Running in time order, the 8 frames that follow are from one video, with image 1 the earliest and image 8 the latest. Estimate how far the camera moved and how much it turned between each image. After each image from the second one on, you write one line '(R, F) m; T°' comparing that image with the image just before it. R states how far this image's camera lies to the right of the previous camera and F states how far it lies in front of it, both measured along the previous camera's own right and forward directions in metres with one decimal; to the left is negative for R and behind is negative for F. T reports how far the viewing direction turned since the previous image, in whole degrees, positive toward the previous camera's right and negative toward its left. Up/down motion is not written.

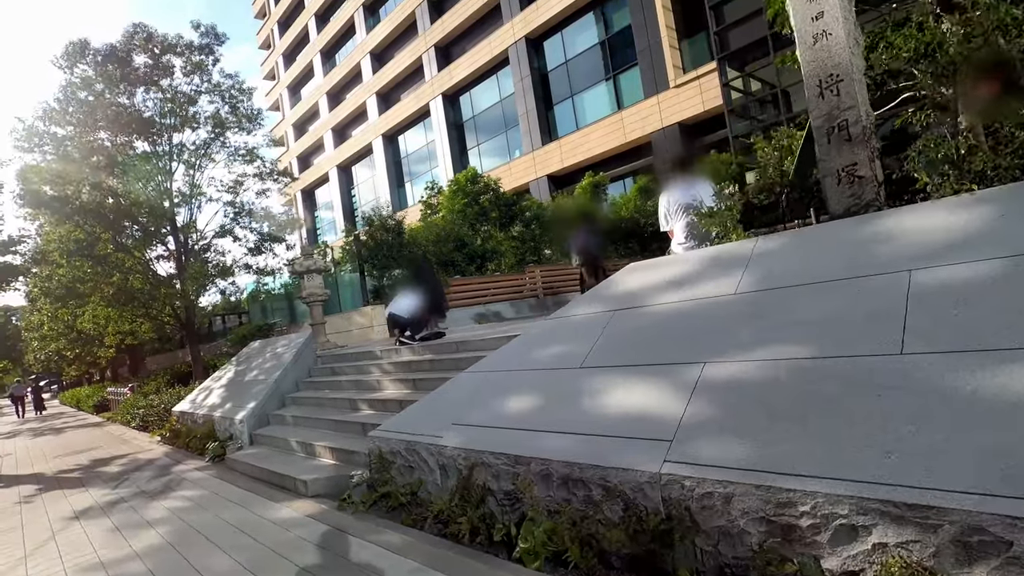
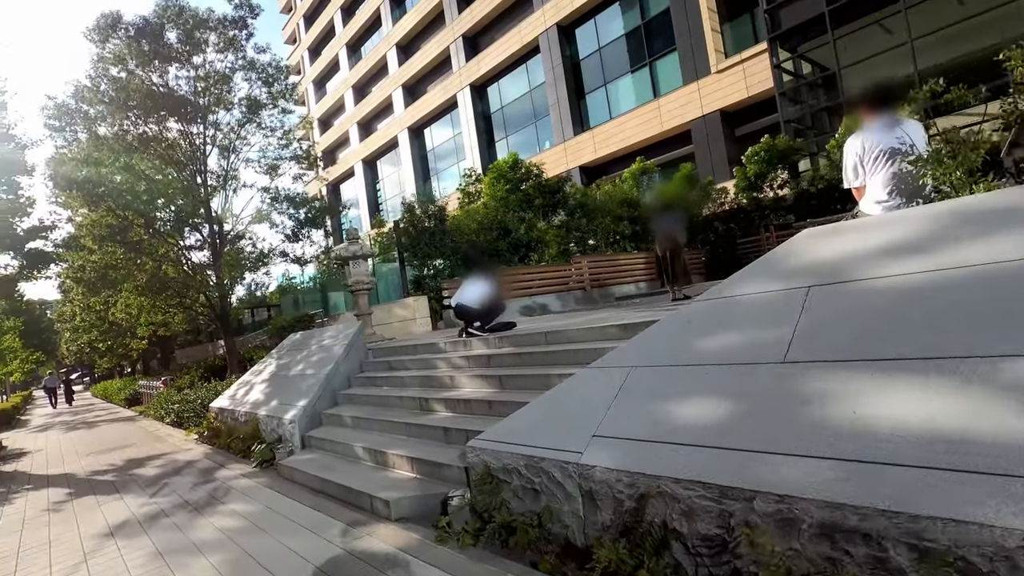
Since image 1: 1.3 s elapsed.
(-0.9, +1.0) m; -2°
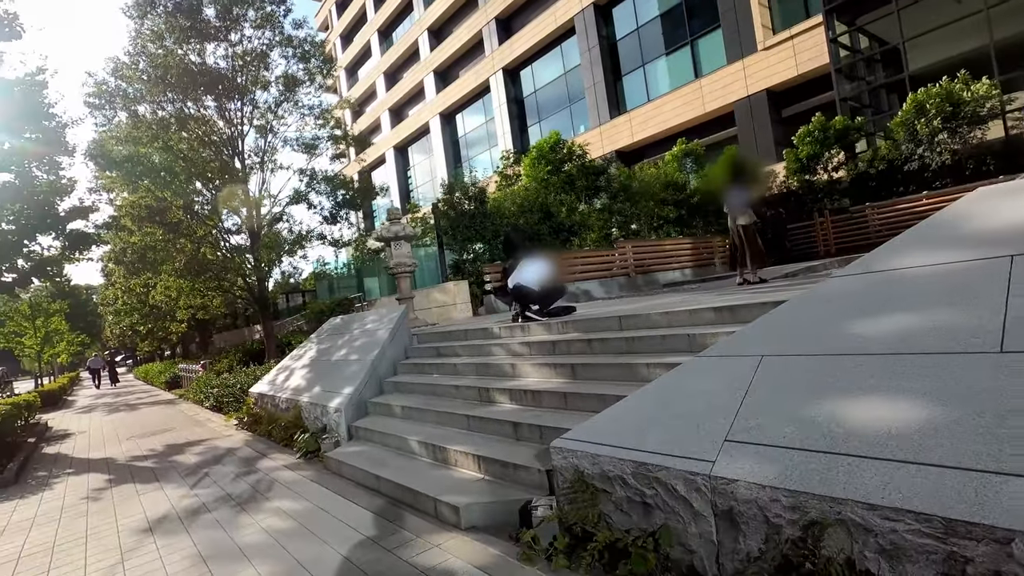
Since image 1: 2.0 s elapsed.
(-0.4, +0.6) m; -3°
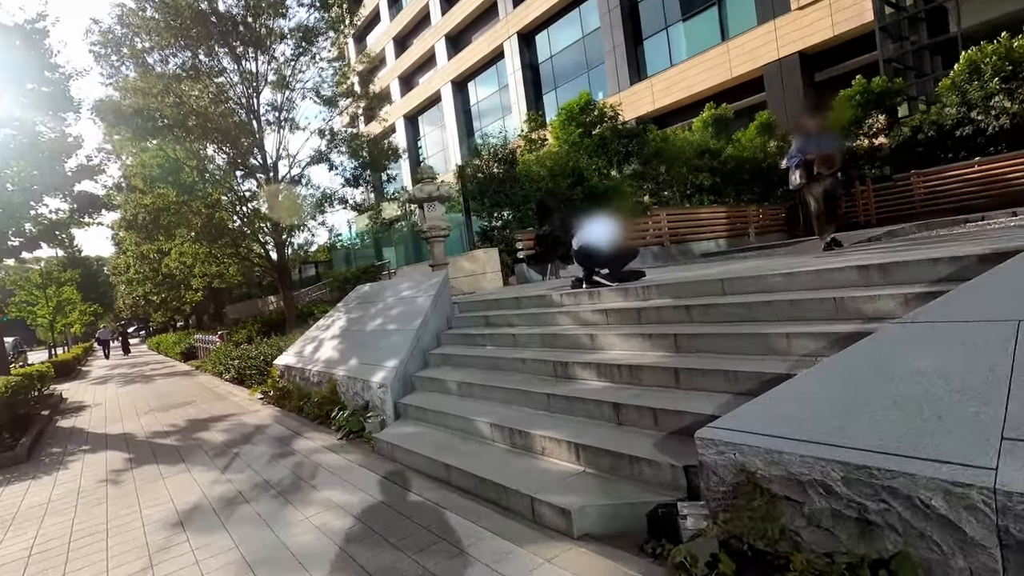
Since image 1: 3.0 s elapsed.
(-0.6, +0.8) m; -1°
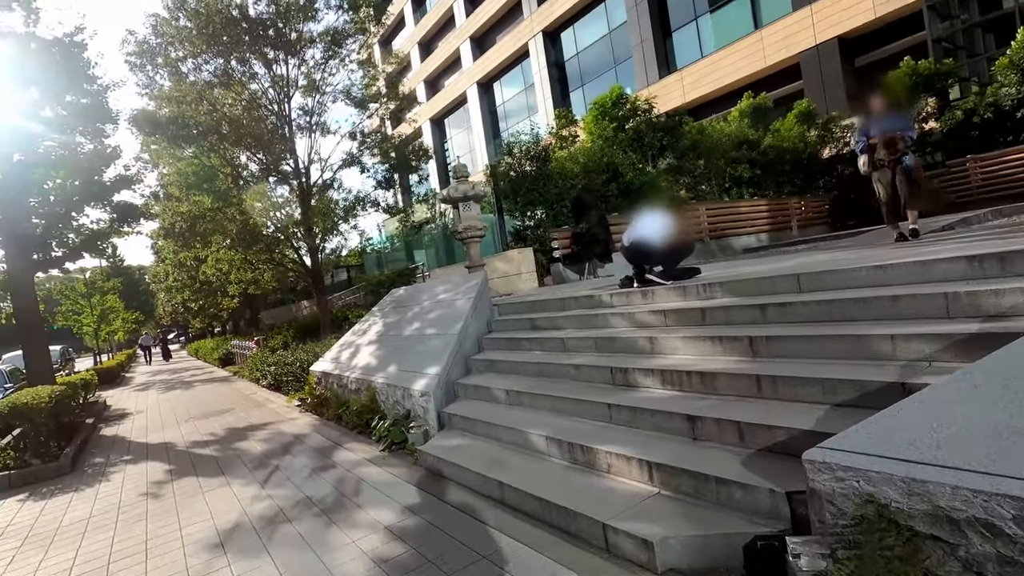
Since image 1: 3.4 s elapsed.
(-0.2, +0.3) m; -3°
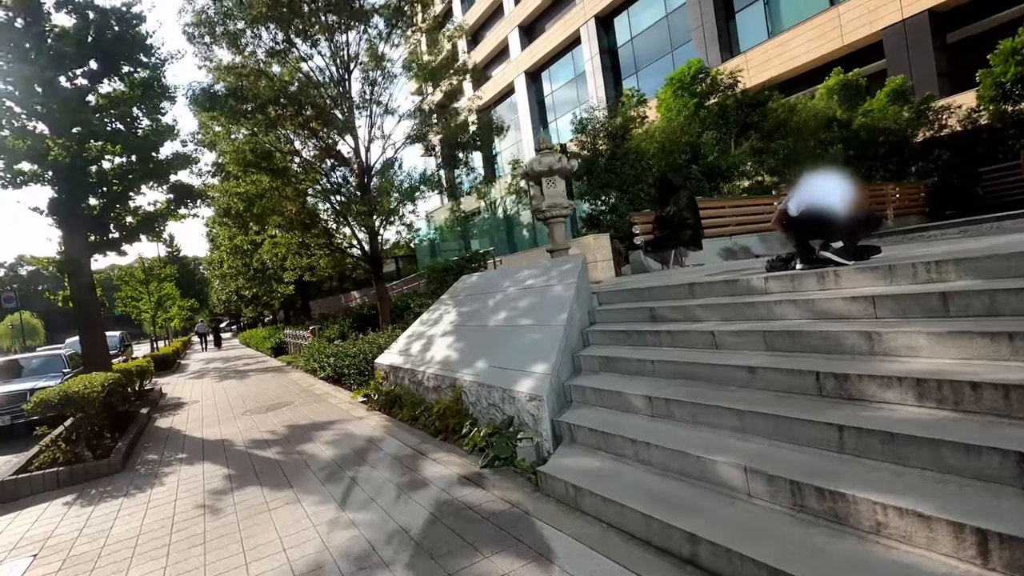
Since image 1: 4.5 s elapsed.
(-0.7, +1.0) m; -4°
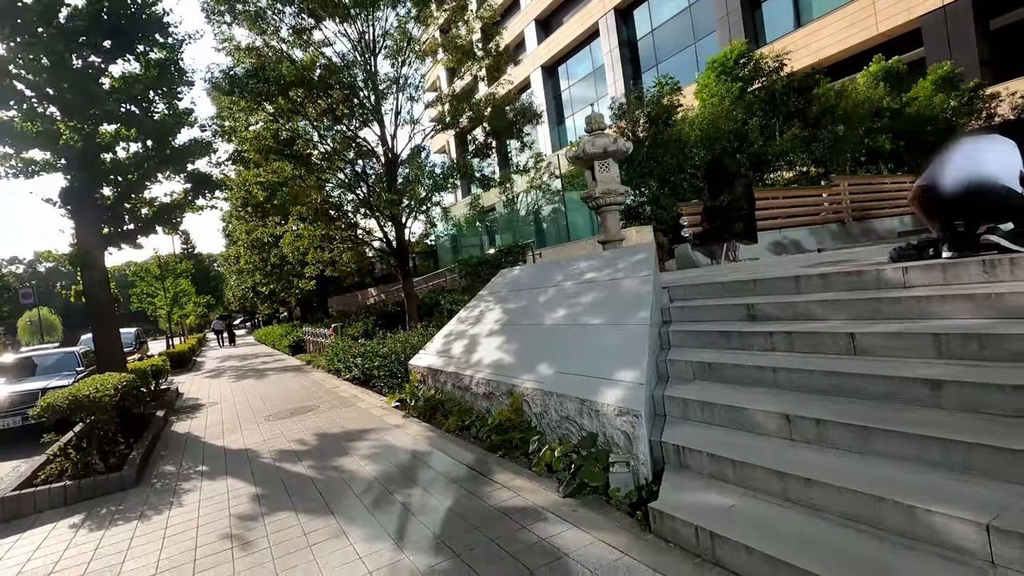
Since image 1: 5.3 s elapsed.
(-0.5, +0.7) m; -1°
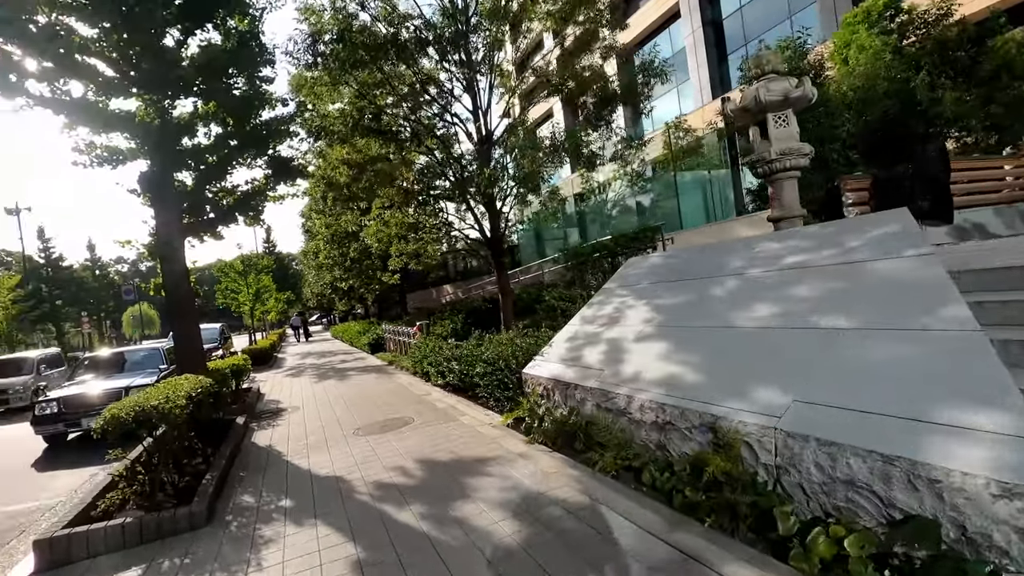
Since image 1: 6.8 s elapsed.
(-0.9, +1.4) m; -7°
